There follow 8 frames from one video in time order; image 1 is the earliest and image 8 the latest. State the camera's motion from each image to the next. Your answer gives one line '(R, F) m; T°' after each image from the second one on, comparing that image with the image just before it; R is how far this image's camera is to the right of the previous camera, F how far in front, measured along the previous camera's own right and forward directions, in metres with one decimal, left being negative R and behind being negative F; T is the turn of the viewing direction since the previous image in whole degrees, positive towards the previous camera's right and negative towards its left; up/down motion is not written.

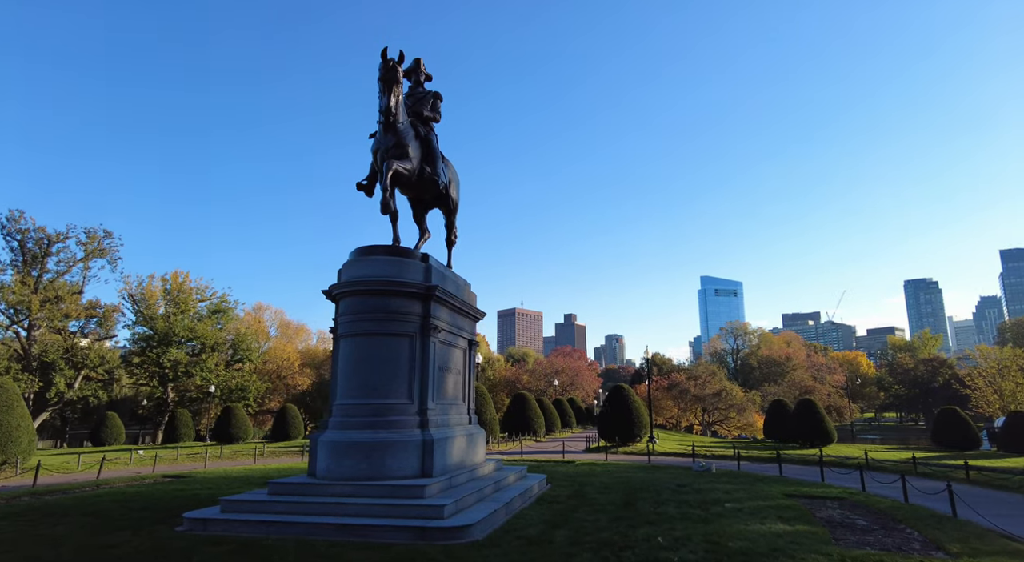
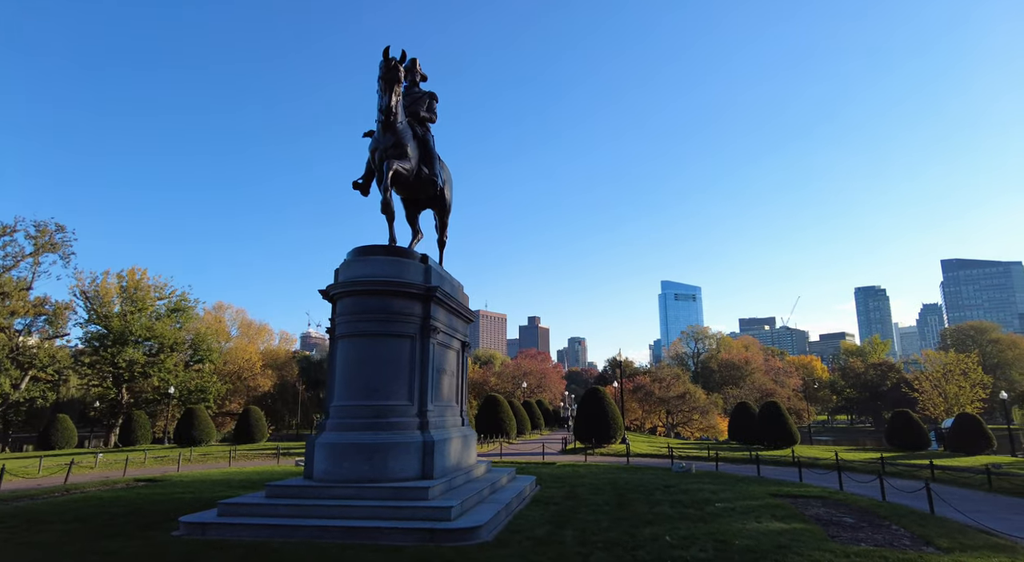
(-0.7, 0.0) m; +3°
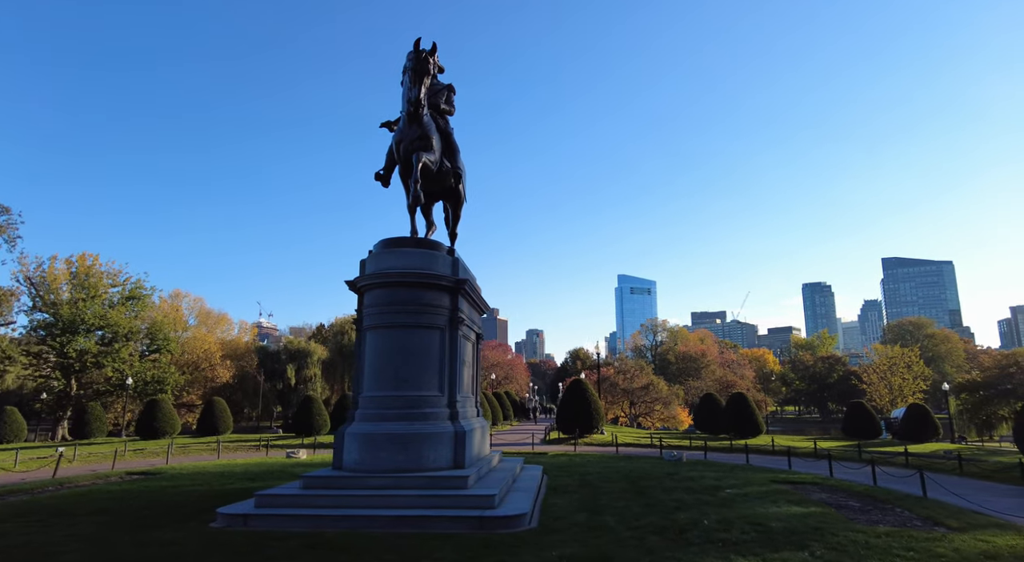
(-1.3, -0.2) m; +4°
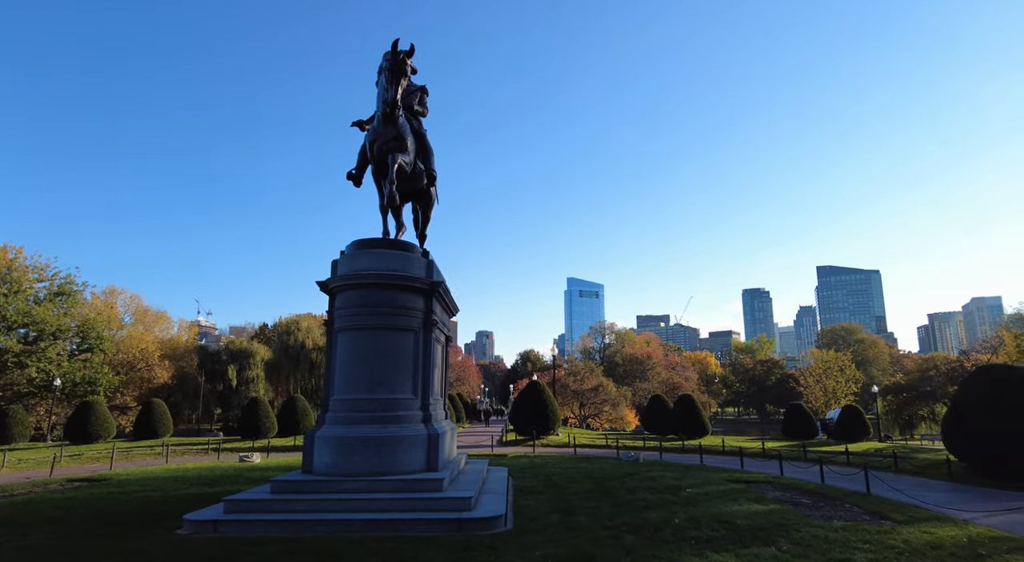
(-0.5, -0.1) m; +5°
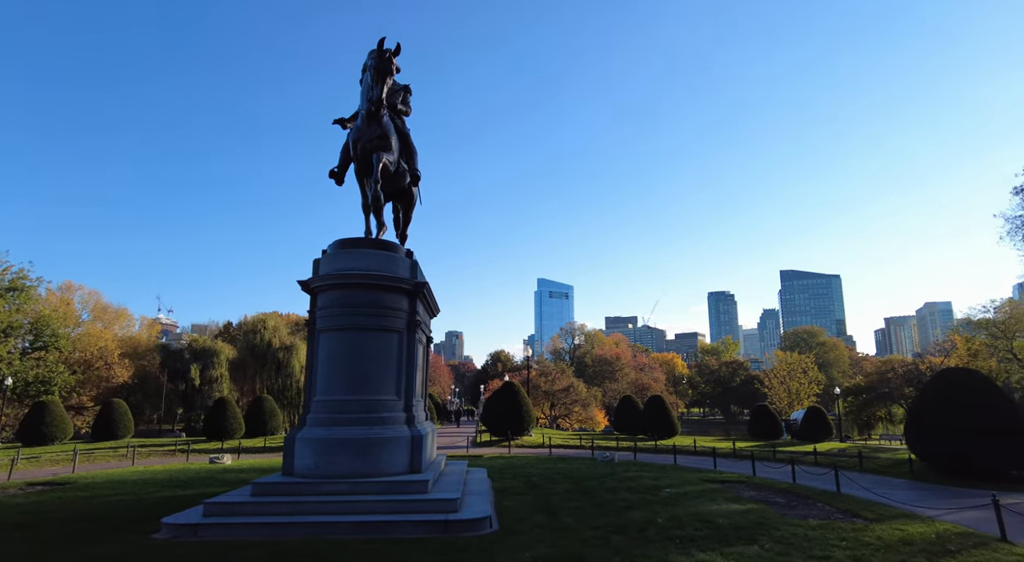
(-0.3, 0.0) m; +3°
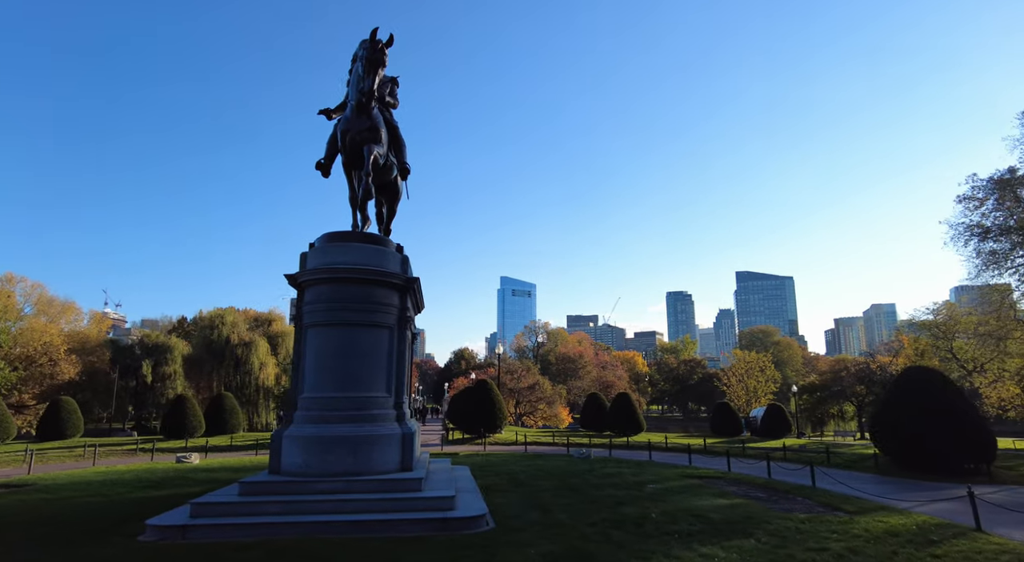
(-0.5, +0.1) m; +4°
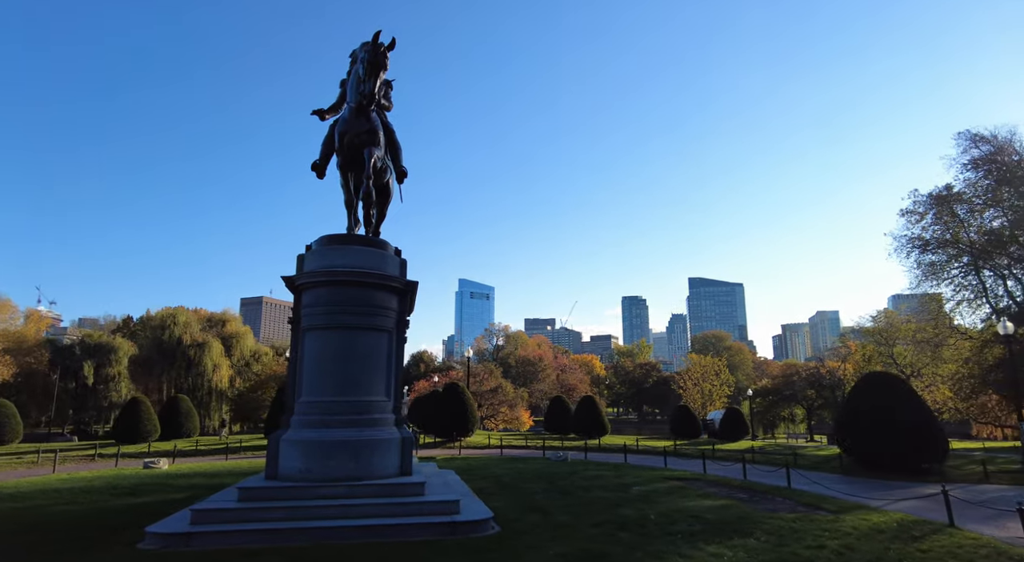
(-0.8, -0.1) m; +4°
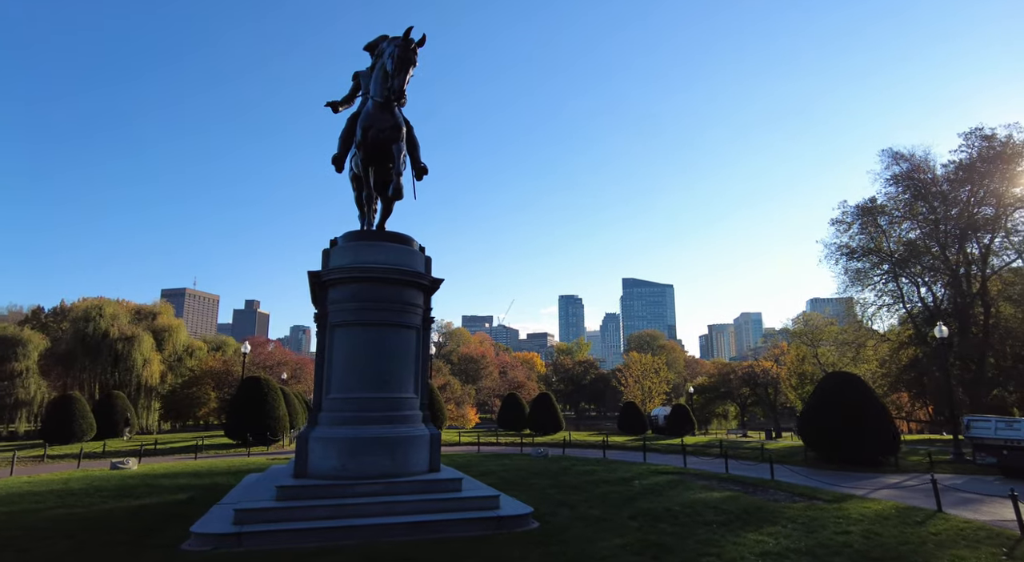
(-1.6, -0.1) m; +6°
